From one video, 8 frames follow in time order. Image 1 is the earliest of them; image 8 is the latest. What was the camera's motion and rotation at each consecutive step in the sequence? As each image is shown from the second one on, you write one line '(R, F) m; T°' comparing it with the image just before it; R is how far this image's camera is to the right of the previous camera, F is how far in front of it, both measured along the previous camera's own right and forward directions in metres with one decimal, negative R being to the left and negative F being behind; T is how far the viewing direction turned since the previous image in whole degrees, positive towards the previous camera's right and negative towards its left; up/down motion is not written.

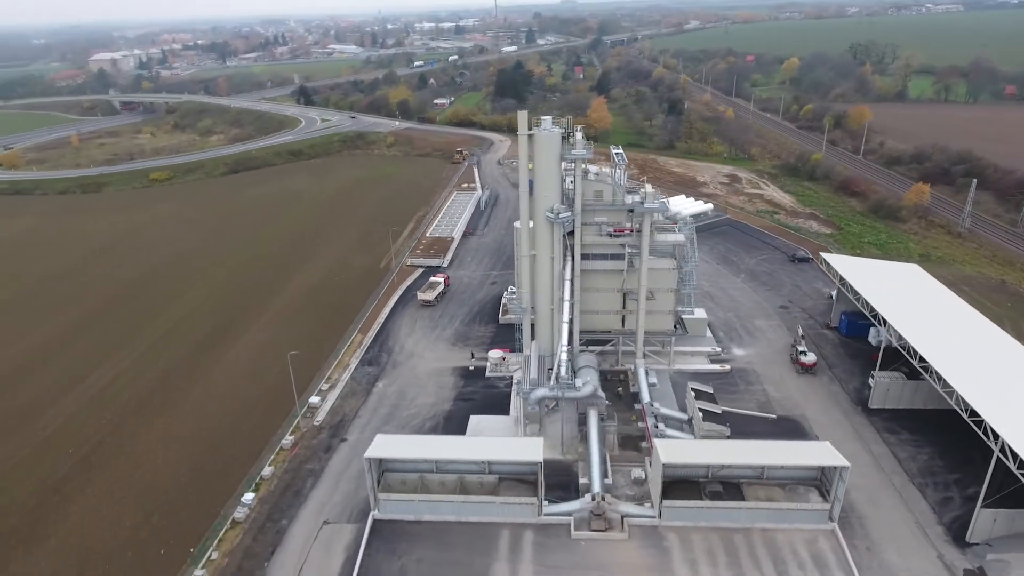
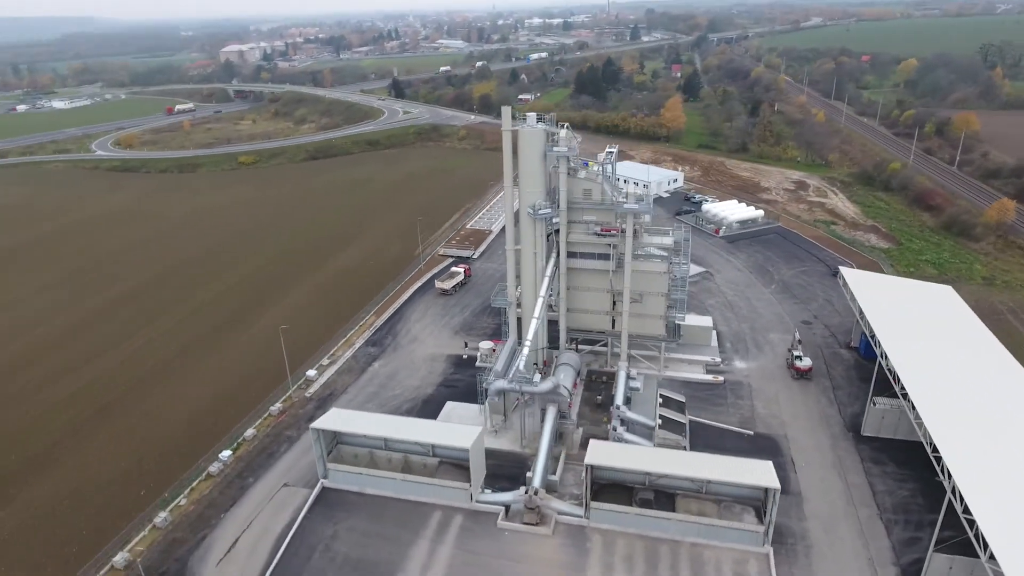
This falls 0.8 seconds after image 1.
(+5.1, -0.1) m; -9°
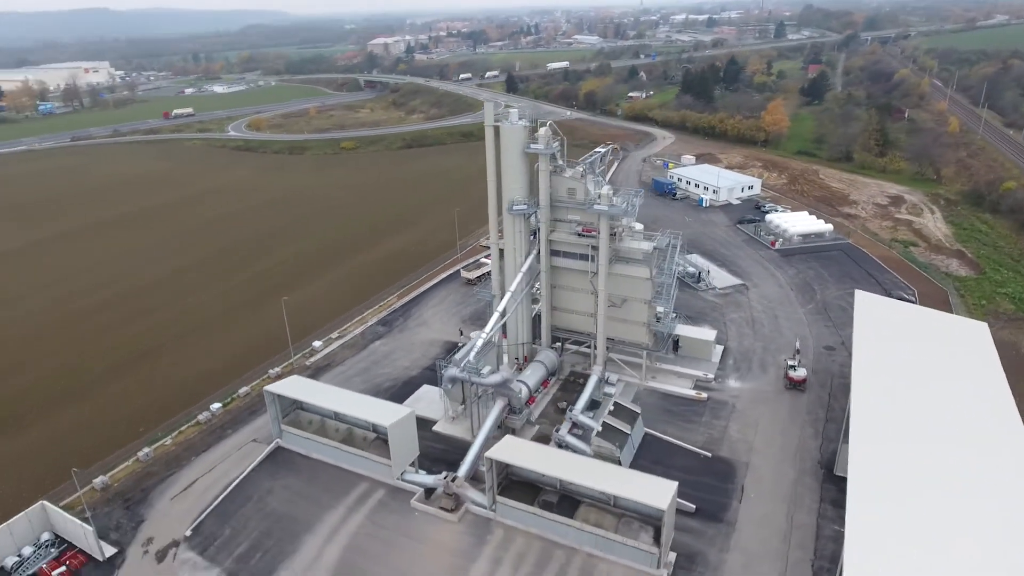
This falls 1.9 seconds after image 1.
(+6.6, +0.3) m; -12°
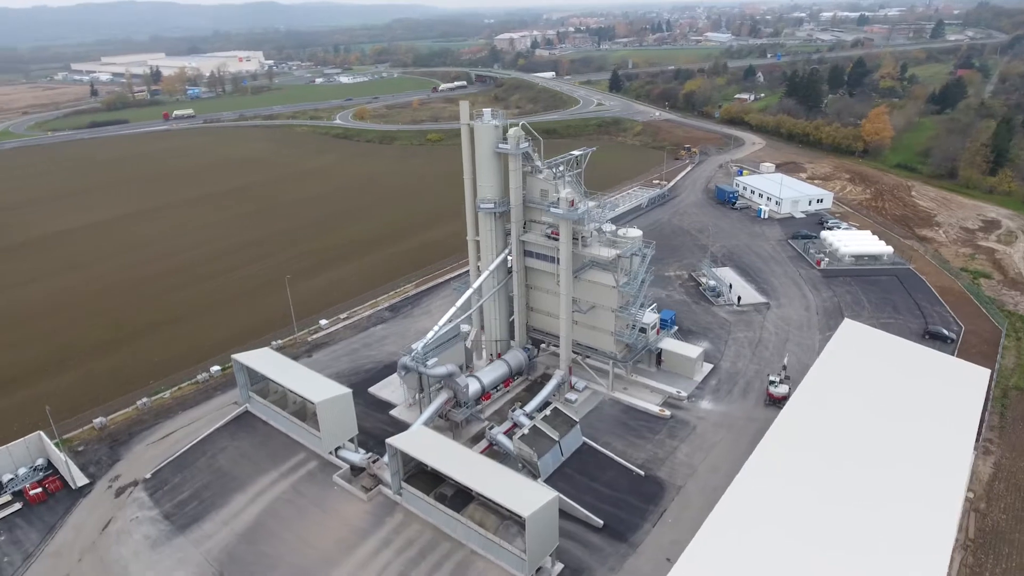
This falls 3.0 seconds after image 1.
(+6.6, +0.3) m; -11°
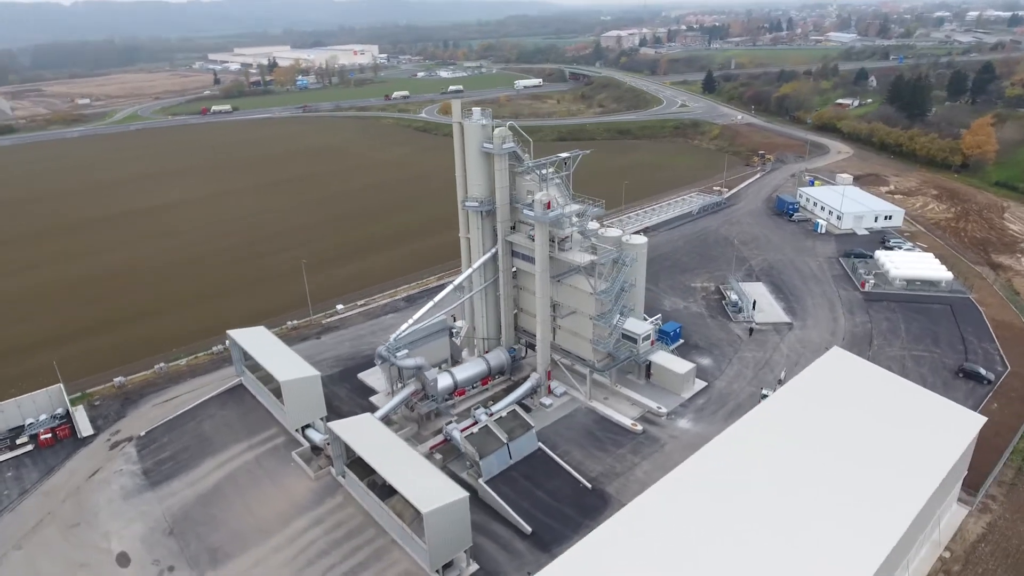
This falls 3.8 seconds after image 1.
(+5.1, +0.4) m; -9°
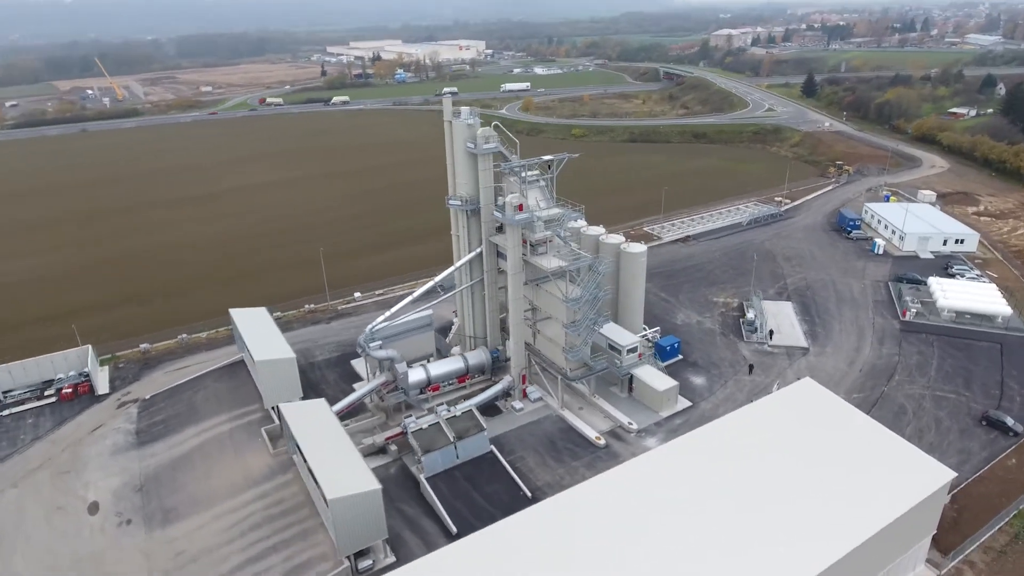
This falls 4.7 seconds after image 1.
(+5.1, +0.5) m; -9°
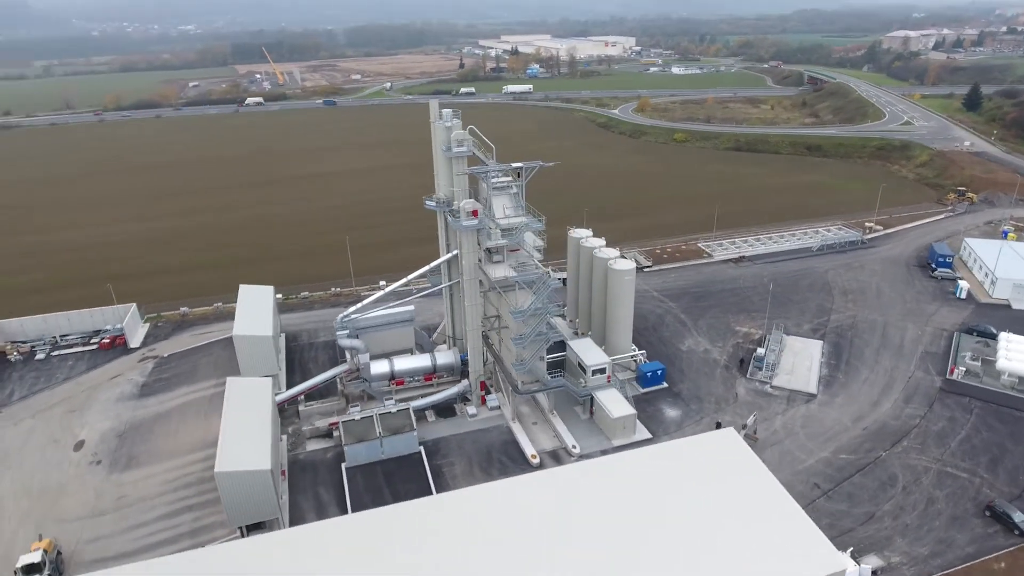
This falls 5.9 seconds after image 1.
(+7.2, +1.1) m; -13°
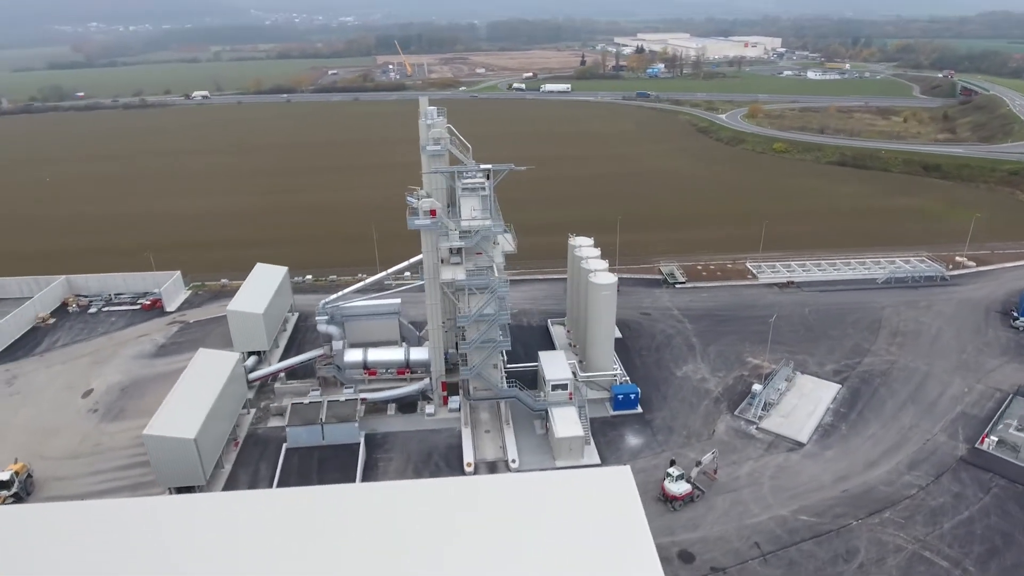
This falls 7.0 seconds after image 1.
(+6.4, +1.3) m; -11°
